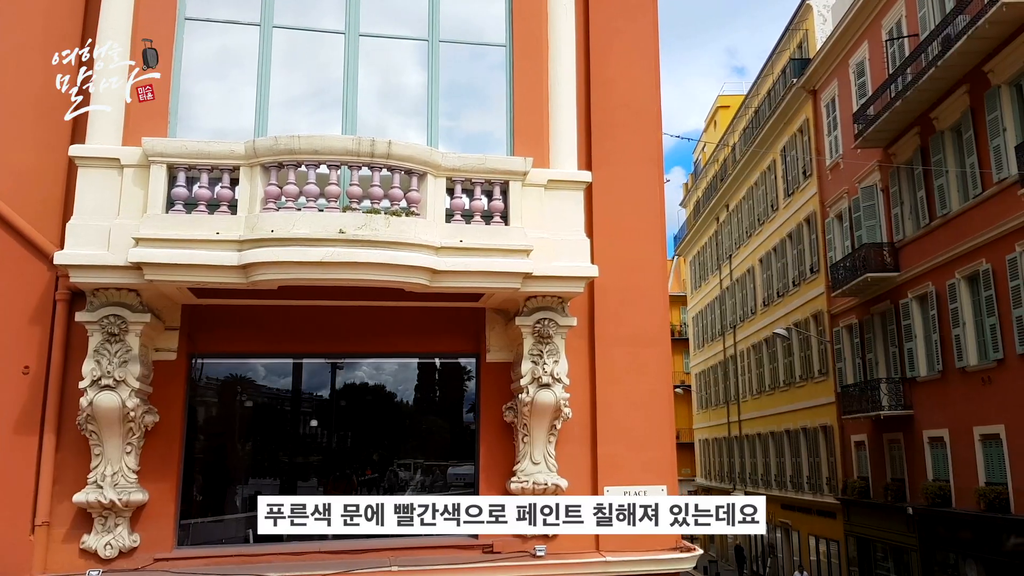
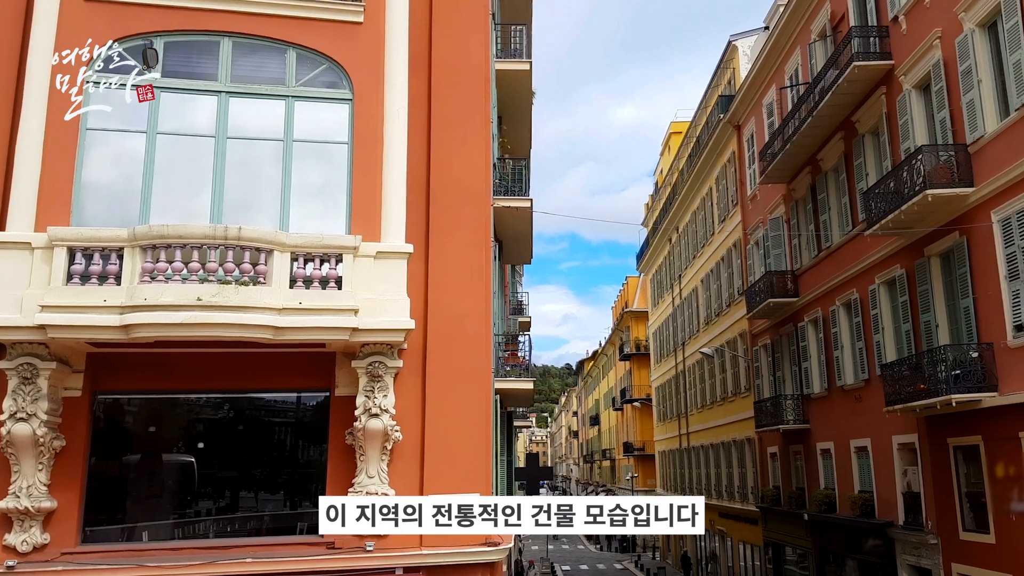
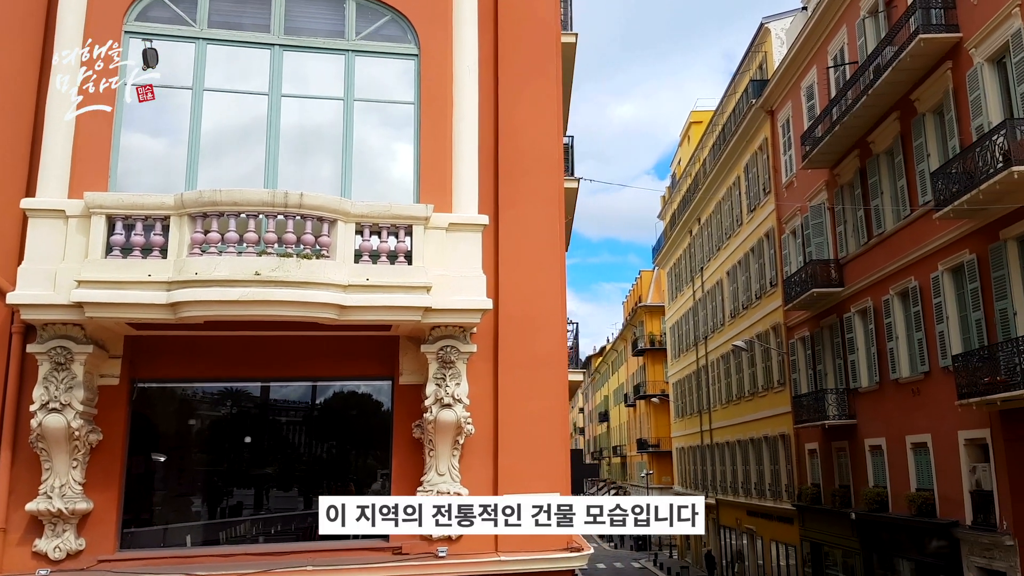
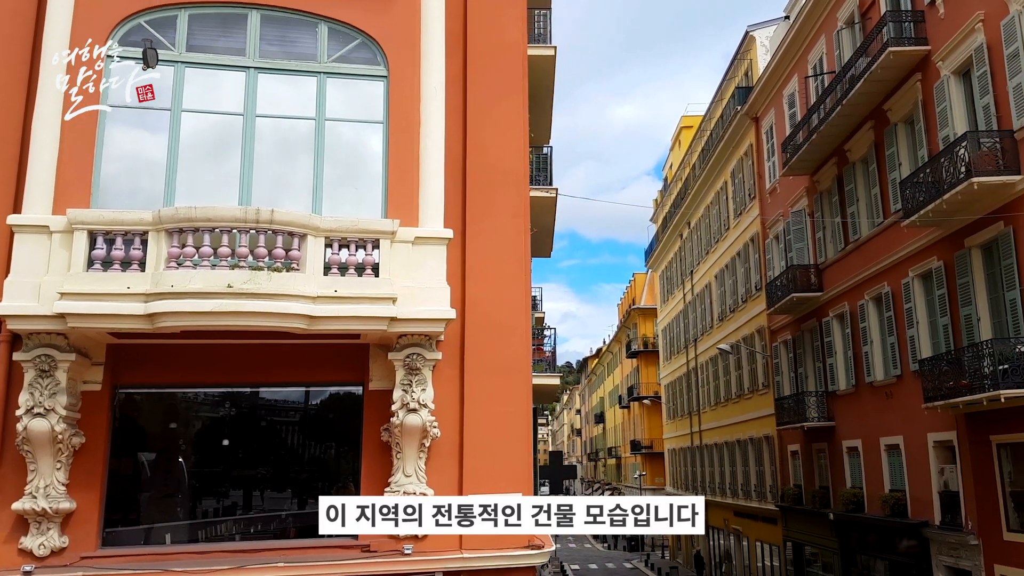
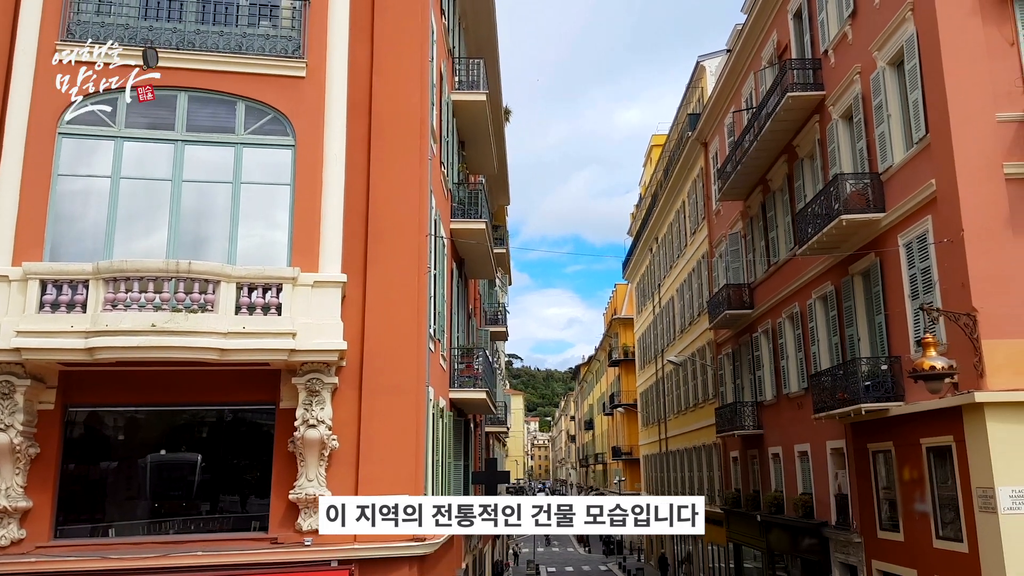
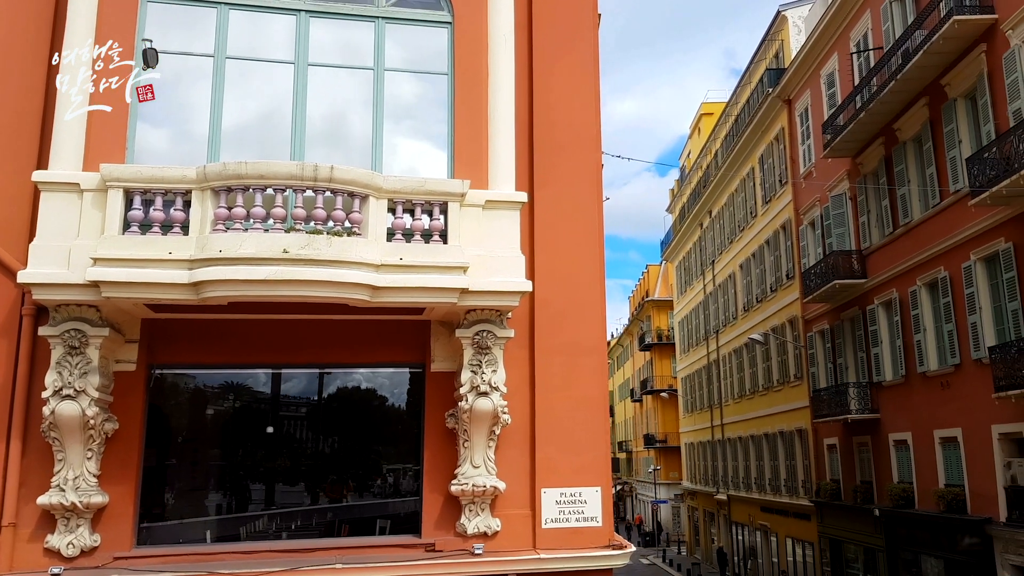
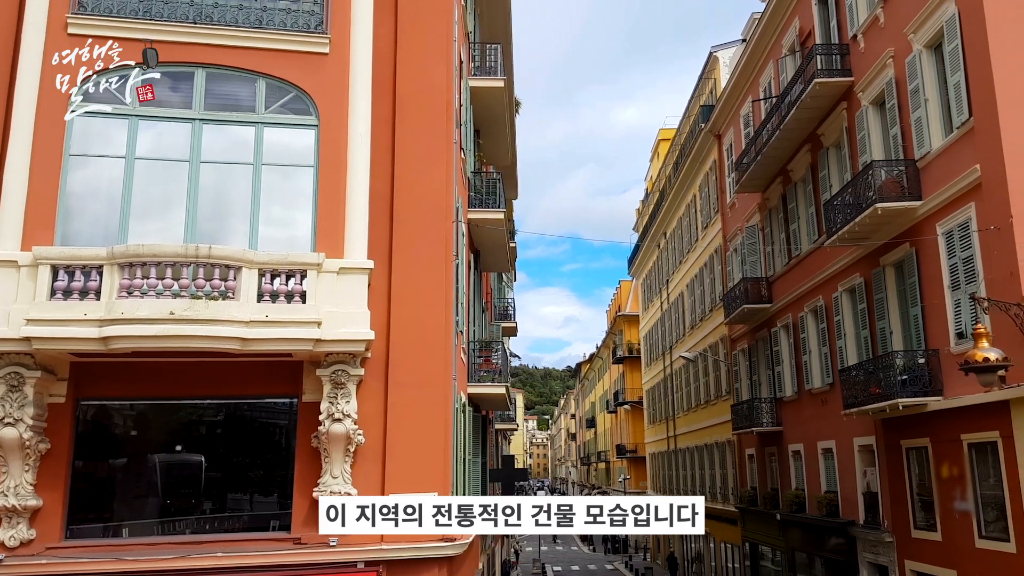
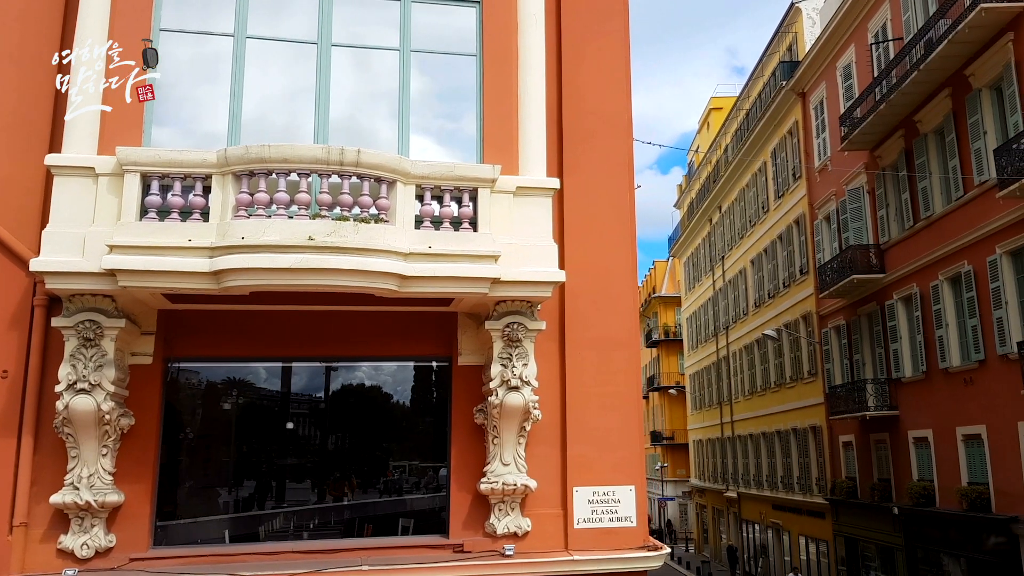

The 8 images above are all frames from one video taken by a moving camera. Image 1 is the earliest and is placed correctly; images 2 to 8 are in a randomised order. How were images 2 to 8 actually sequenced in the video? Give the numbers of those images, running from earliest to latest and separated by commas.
8, 6, 3, 4, 2, 7, 5
